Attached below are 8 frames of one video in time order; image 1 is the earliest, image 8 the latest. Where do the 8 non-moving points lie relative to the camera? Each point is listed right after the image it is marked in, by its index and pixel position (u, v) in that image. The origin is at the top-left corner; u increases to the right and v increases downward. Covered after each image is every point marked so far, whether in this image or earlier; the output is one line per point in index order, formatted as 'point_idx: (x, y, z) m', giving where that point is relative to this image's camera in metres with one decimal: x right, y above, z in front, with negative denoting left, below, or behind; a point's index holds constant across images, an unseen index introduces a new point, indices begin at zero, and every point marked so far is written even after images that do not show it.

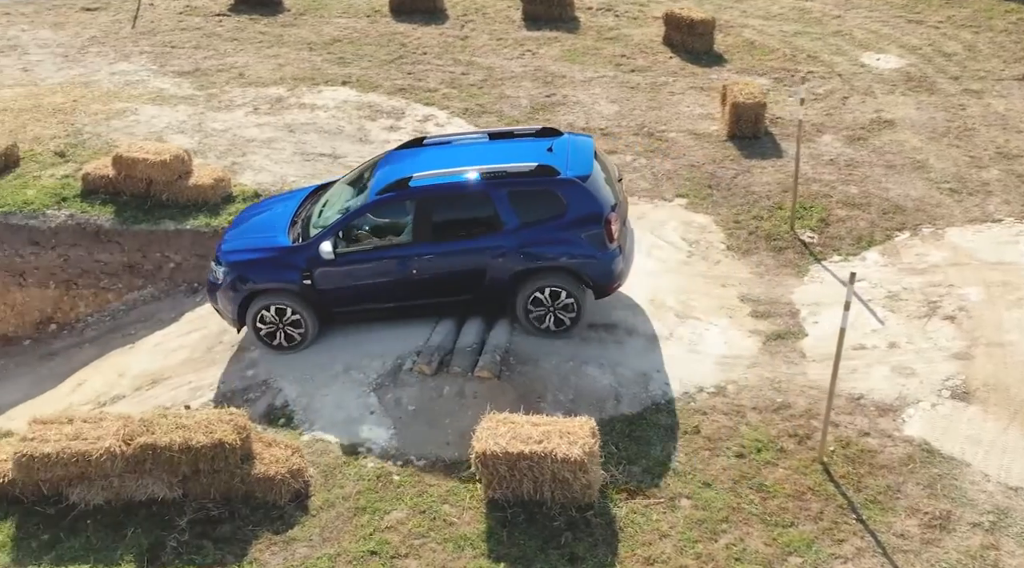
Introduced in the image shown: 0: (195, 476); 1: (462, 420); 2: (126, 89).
0: (-2.7, -1.6, +8.5) m
1: (-0.5, -1.3, +9.4) m
2: (-7.1, +3.6, +18.6) m
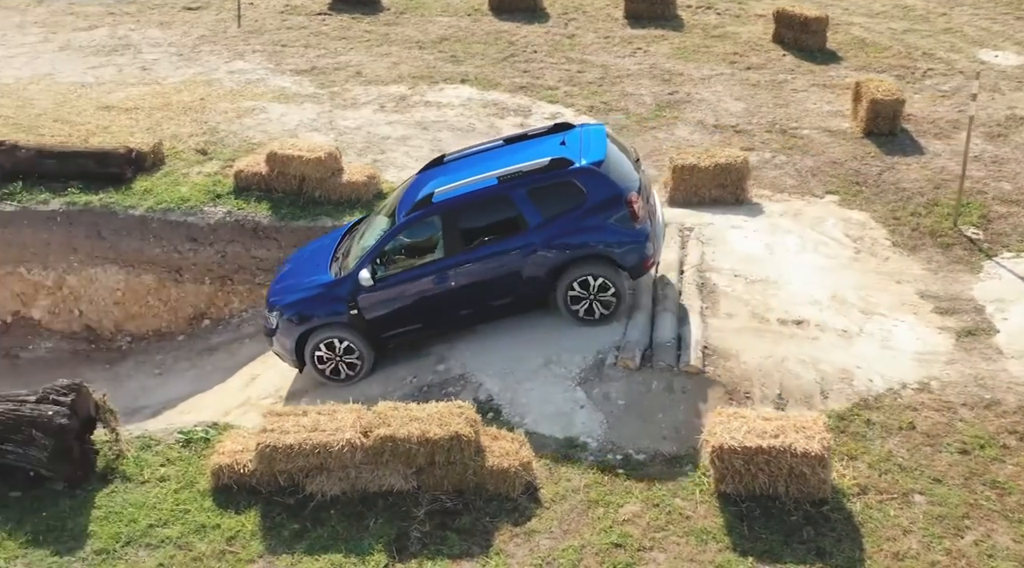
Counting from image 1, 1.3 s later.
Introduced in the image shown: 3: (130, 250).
0: (-0.7, -1.6, +8.6) m
1: (+1.5, -1.2, +9.5) m
2: (-4.9, +3.7, +18.8) m
3: (-5.3, +0.5, +14.0) m
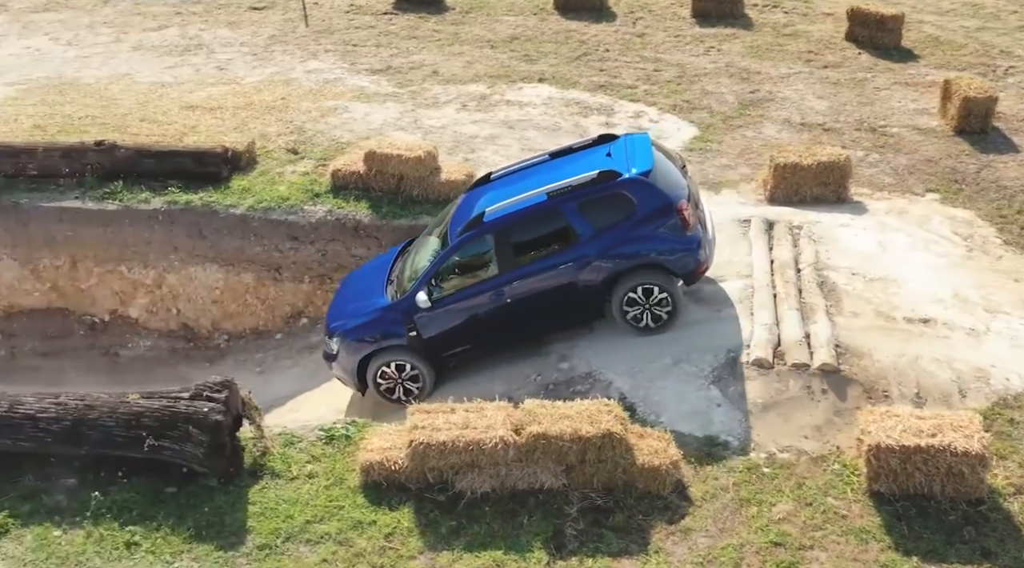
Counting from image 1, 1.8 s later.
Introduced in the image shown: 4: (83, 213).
0: (+0.6, -1.5, +8.6) m
1: (+2.8, -1.2, +9.4) m
2: (-3.4, +3.7, +18.9) m
3: (-3.9, +0.5, +14.1) m
4: (-5.9, +1.0, +14.1) m
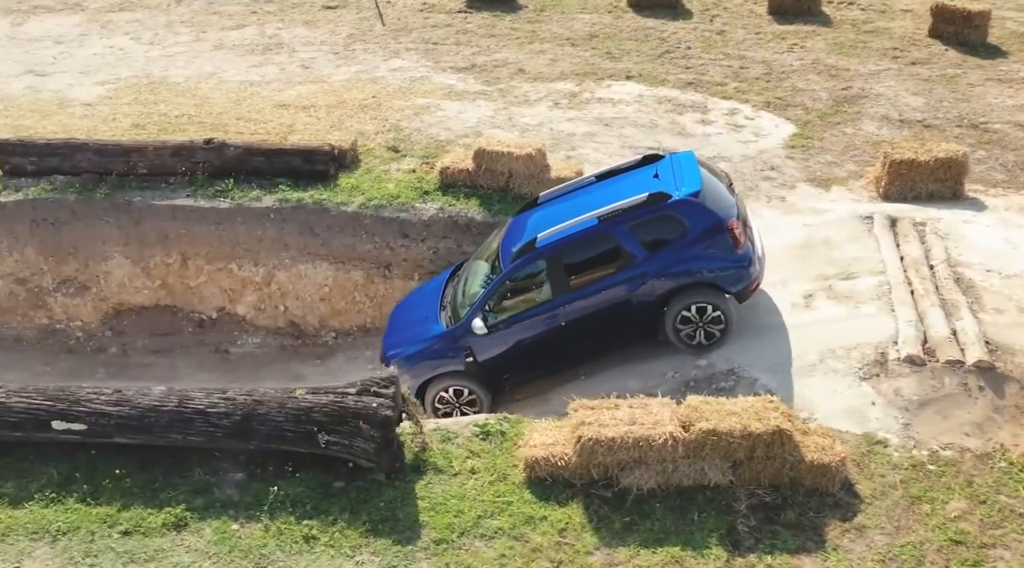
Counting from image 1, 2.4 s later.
0: (+2.0, -1.5, +8.5) m
1: (+4.2, -1.2, +9.3) m
2: (-1.8, +3.7, +18.9) m
3: (-2.4, +0.5, +14.1) m
4: (-4.4, +1.0, +14.2) m
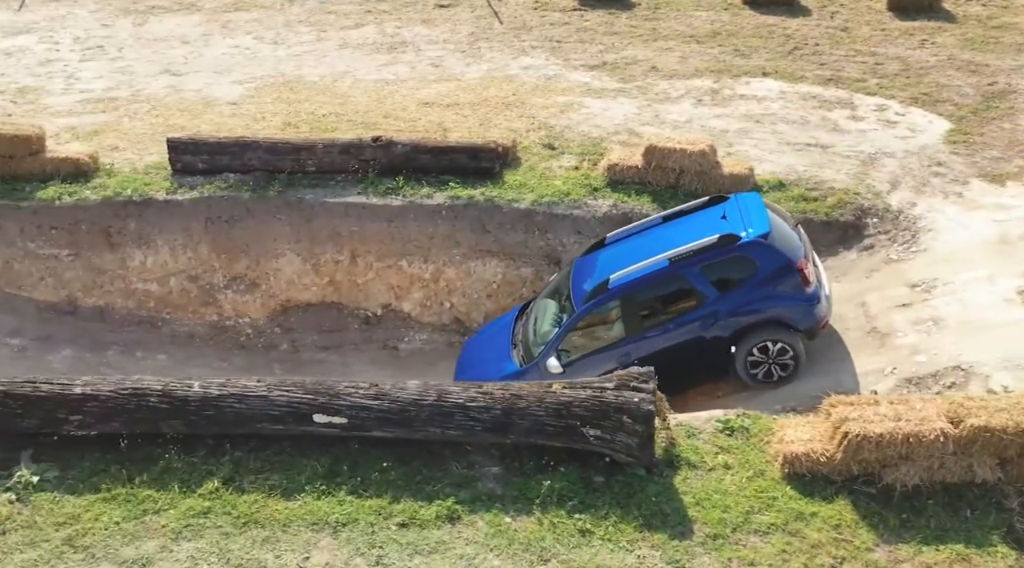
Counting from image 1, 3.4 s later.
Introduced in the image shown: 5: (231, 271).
0: (+4.2, -1.5, +8.5) m
1: (+6.5, -1.1, +9.2) m
2: (+0.7, +3.8, +19.0) m
3: (0.0, +0.6, +14.2) m
4: (-2.0, +1.1, +14.3) m
5: (-4.0, +0.2, +14.5) m
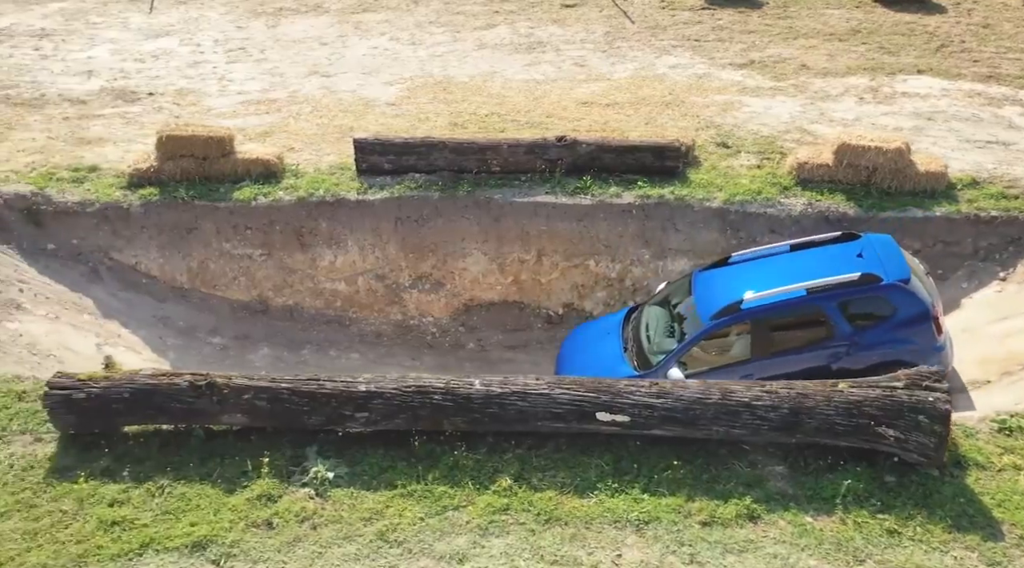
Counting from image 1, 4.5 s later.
0: (+6.7, -1.5, +8.3) m
1: (+9.0, -1.1, +8.9) m
2: (+3.6, +3.8, +18.9) m
3: (+2.7, +0.6, +14.1) m
4: (+0.7, +1.1, +14.3) m
5: (-1.4, +0.2, +14.6) m
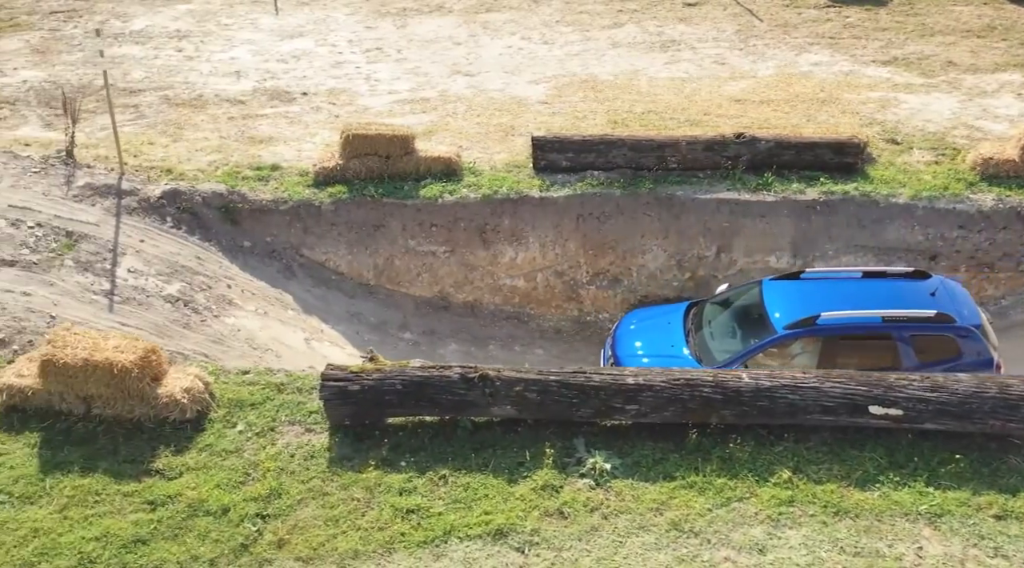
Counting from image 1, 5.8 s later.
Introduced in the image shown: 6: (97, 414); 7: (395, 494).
0: (+9.0, -1.4, +8.1) m
1: (+11.4, -1.1, +8.7) m
2: (+6.3, +3.8, +18.8) m
3: (+5.3, +0.6, +14.1) m
4: (+3.2, +1.1, +14.4) m
5: (+1.2, +0.3, +14.7) m
6: (-3.8, -1.2, +9.3) m
7: (-1.0, -1.8, +8.6) m
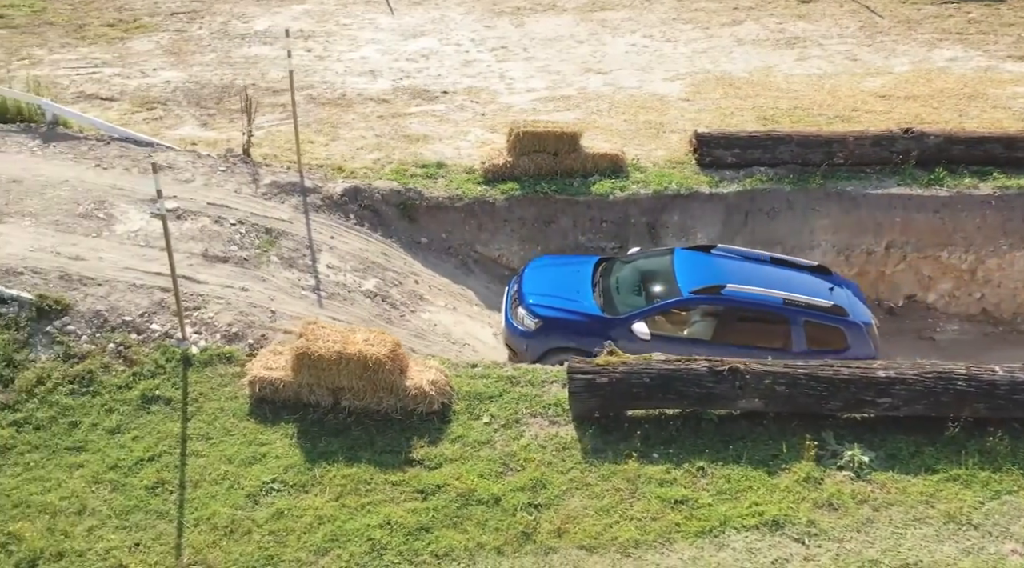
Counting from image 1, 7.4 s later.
0: (+11.3, -1.4, +7.9) m
1: (+13.6, -1.0, +8.4) m
2: (+8.9, +3.9, +18.7) m
3: (+7.7, +0.7, +14.0) m
4: (+5.7, +1.2, +14.3) m
5: (+3.7, +0.3, +14.7) m
6: (-1.5, -1.1, +9.5) m
7: (+1.3, -1.7, +8.7) m
